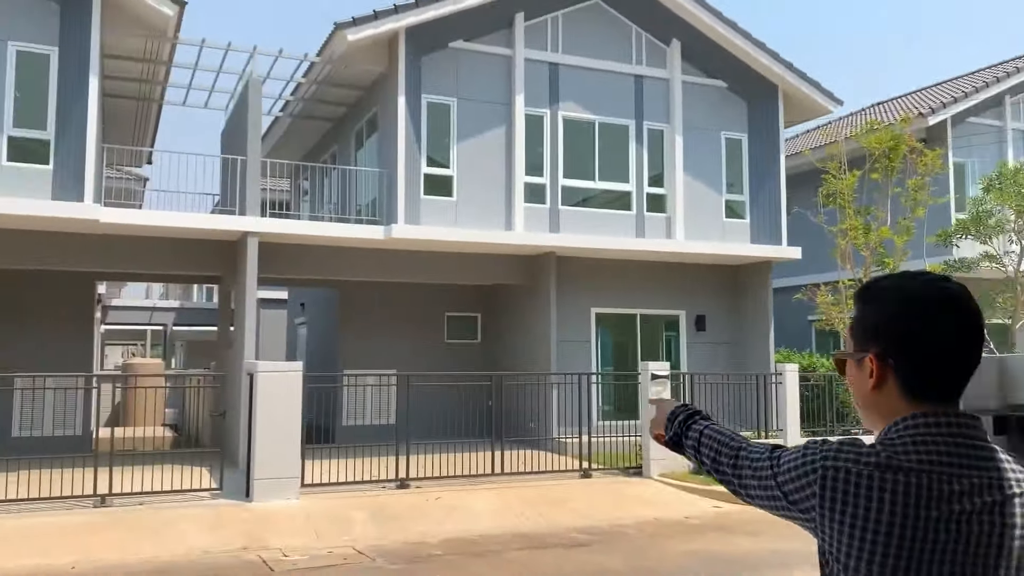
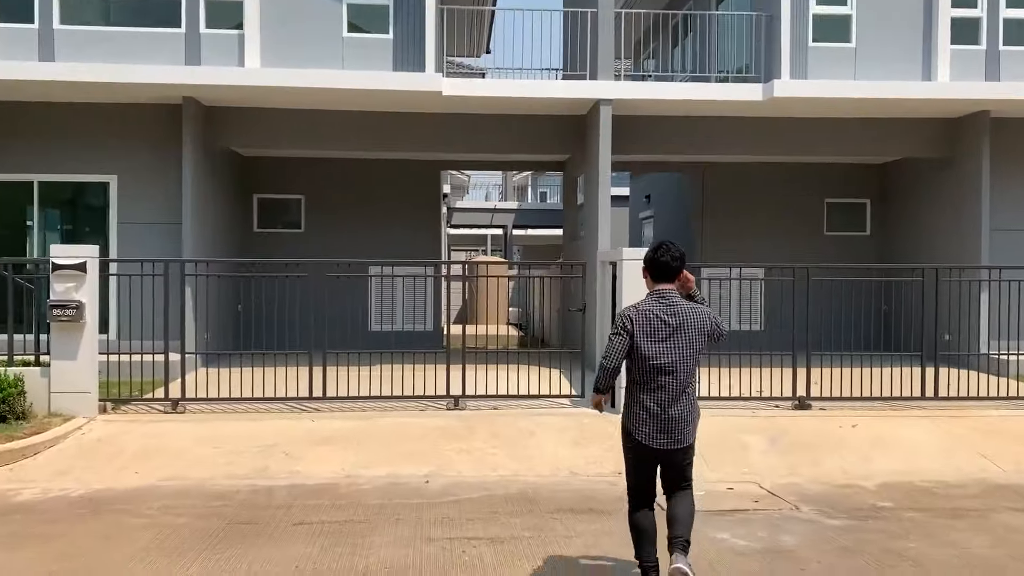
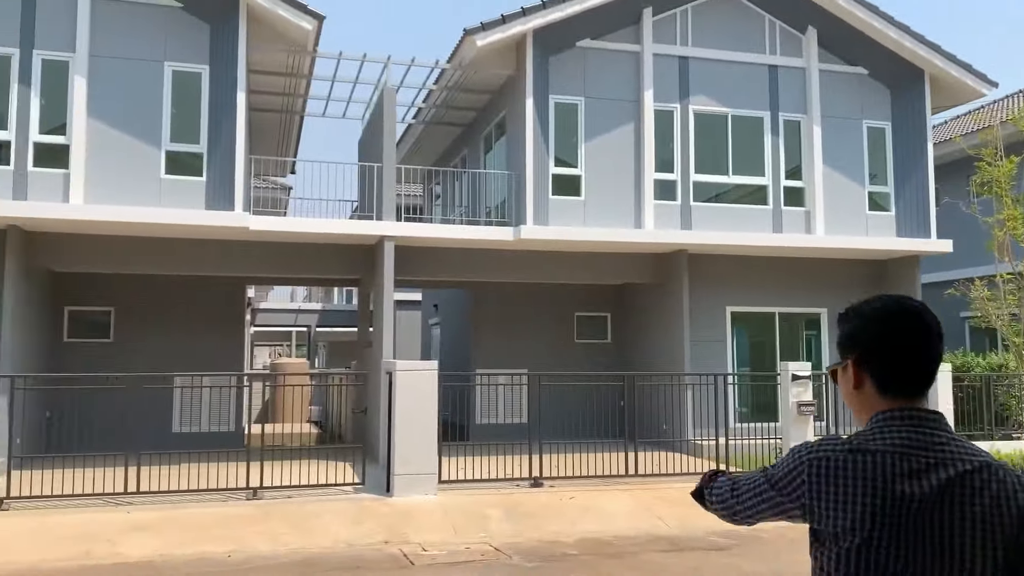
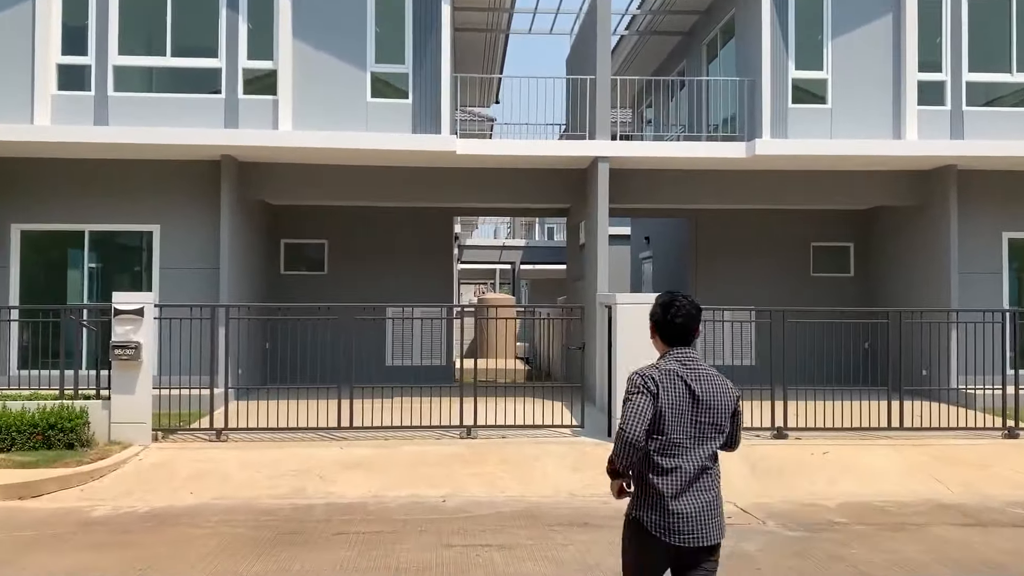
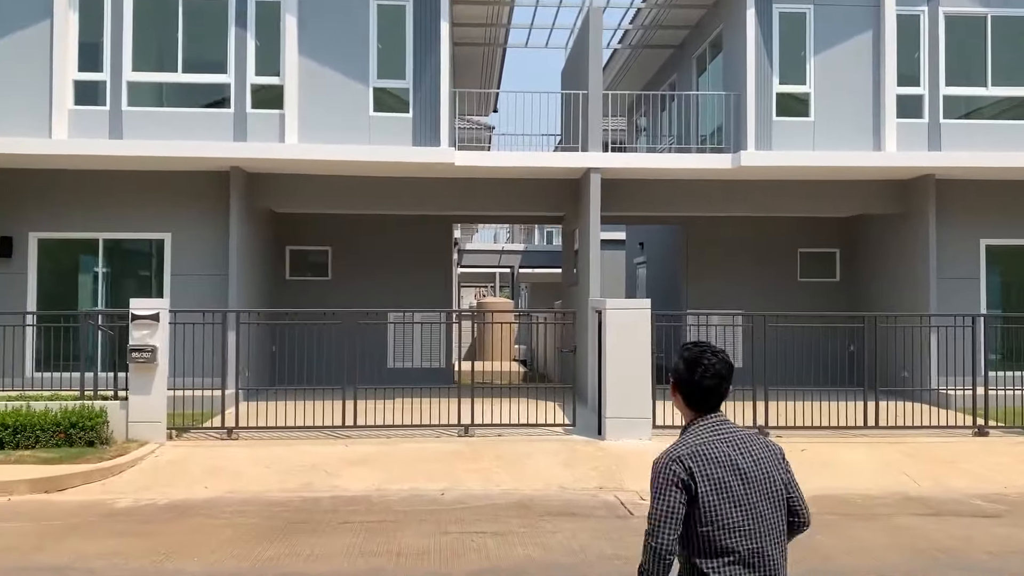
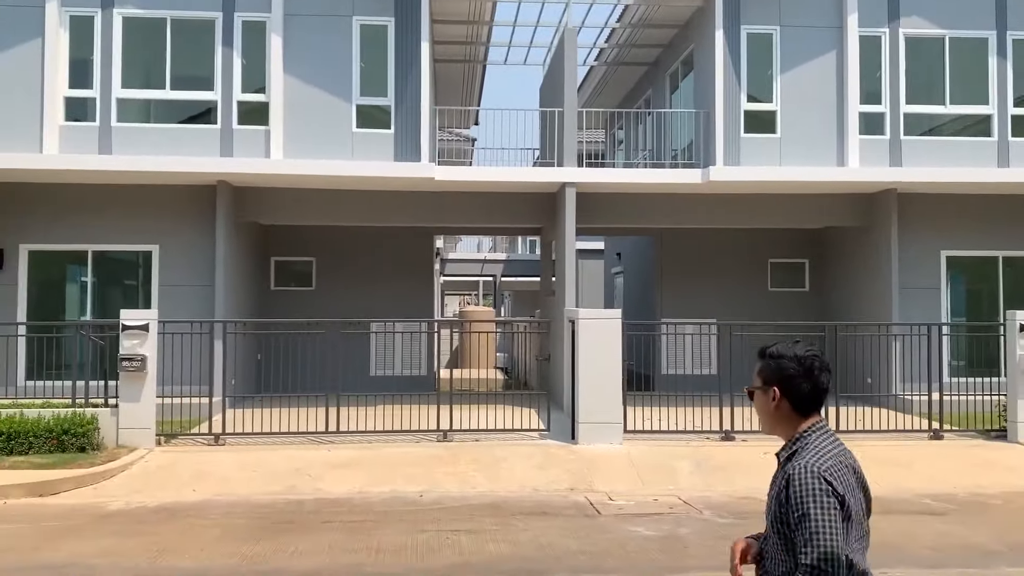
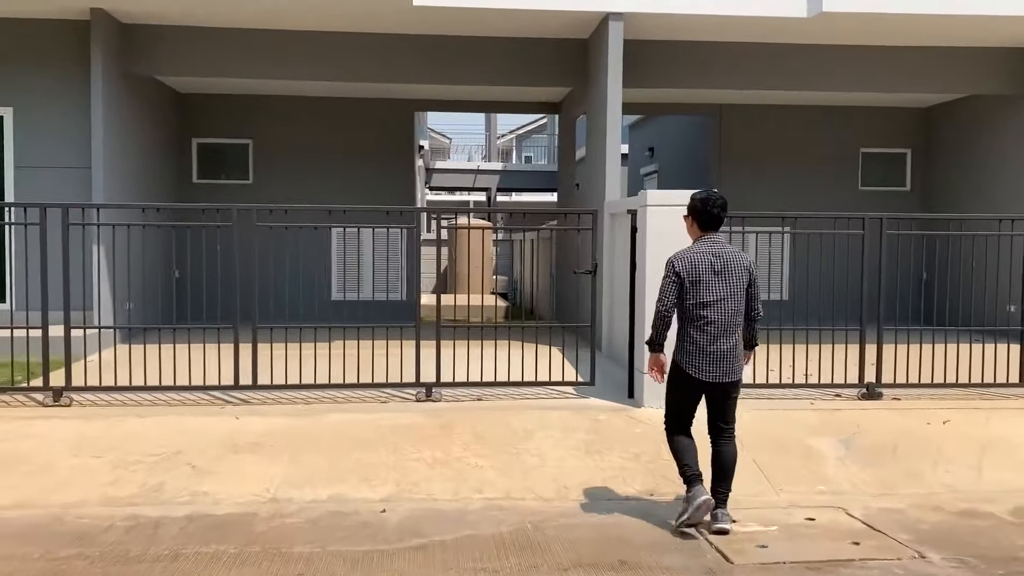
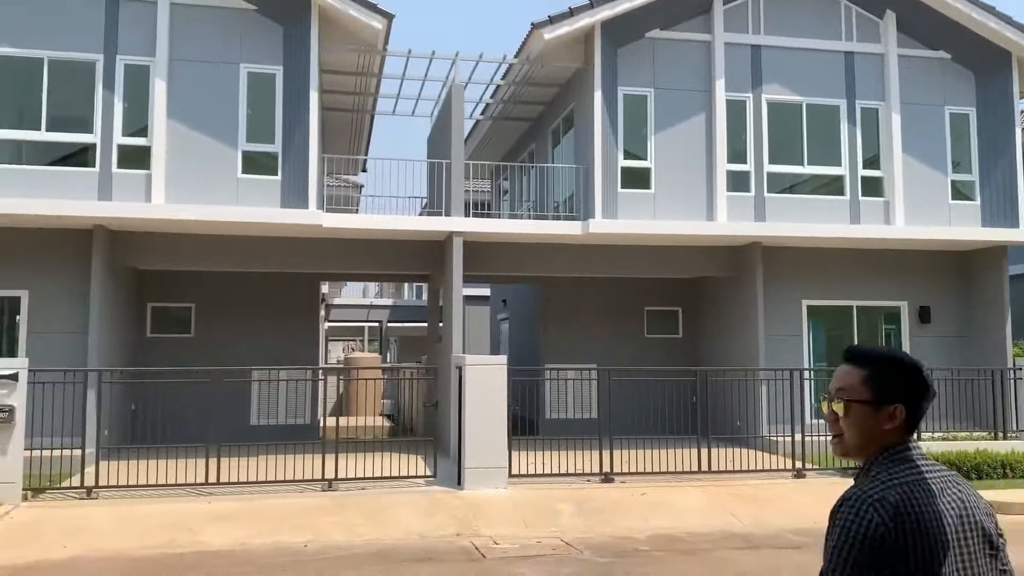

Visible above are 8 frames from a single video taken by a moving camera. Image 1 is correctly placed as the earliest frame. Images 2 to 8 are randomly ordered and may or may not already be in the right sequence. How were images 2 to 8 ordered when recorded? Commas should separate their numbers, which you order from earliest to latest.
3, 8, 6, 5, 4, 2, 7
